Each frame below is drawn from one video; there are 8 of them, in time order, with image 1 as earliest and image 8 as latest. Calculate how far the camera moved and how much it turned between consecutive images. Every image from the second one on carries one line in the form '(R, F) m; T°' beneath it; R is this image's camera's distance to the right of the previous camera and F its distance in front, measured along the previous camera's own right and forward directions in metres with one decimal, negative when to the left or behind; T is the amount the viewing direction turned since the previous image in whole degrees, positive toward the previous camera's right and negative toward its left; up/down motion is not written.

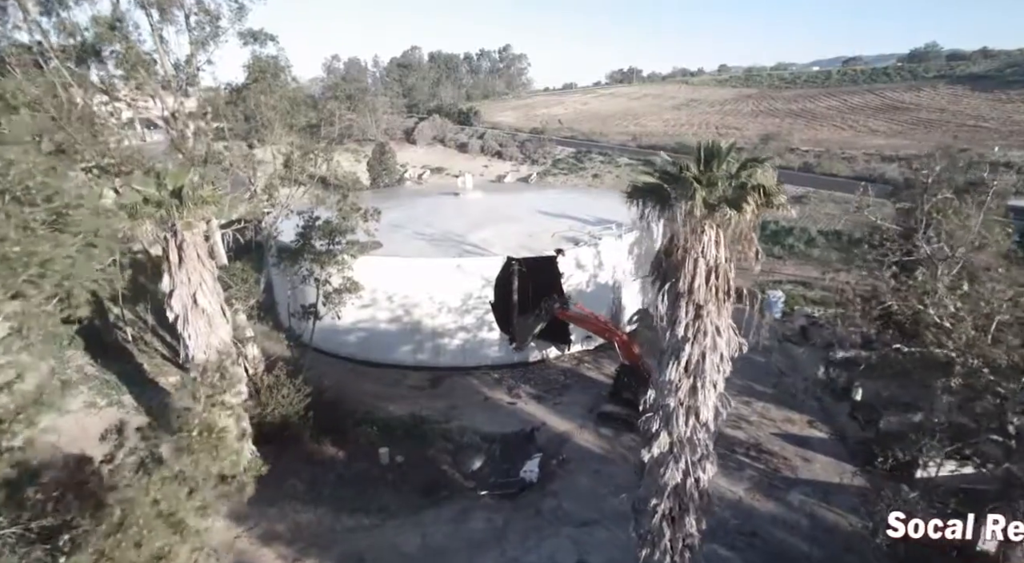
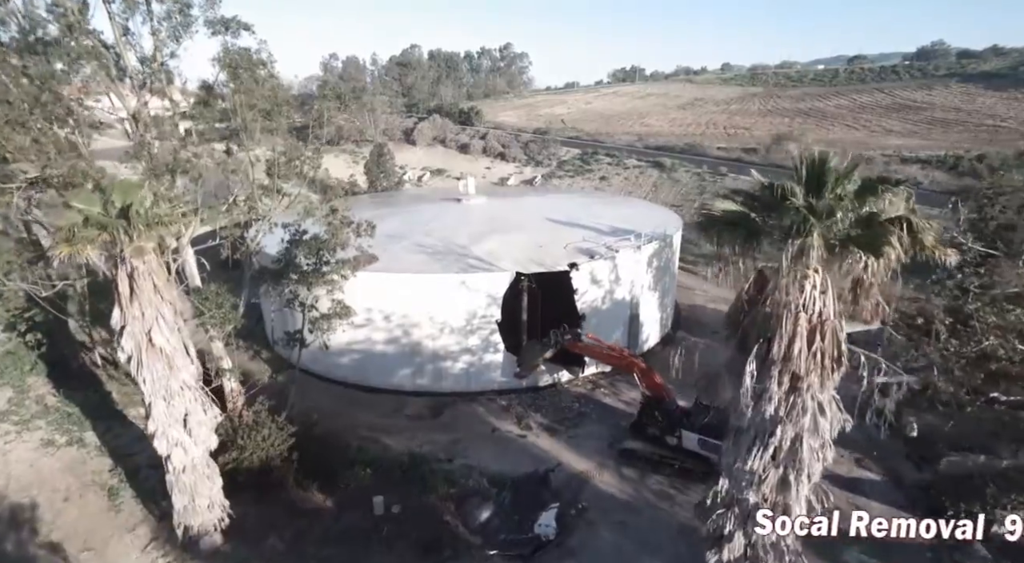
(-0.3, +1.7) m; 0°
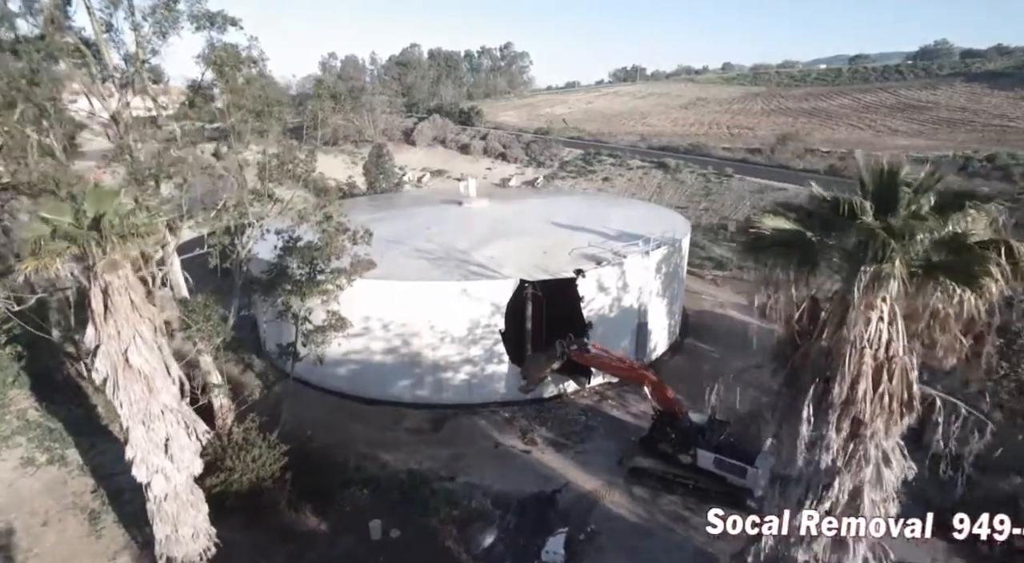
(-0.1, +0.7) m; 0°
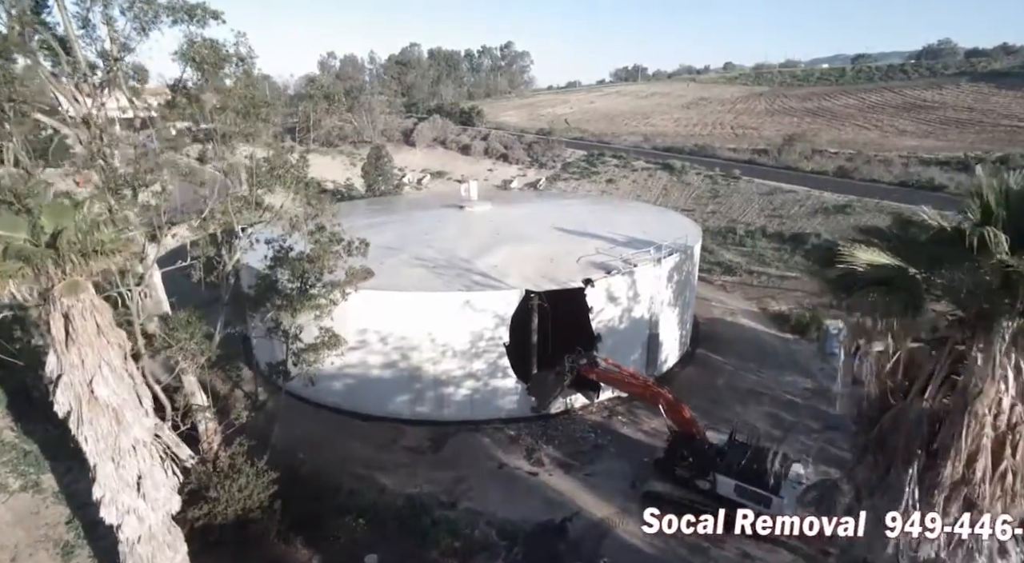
(-0.1, +0.9) m; 0°
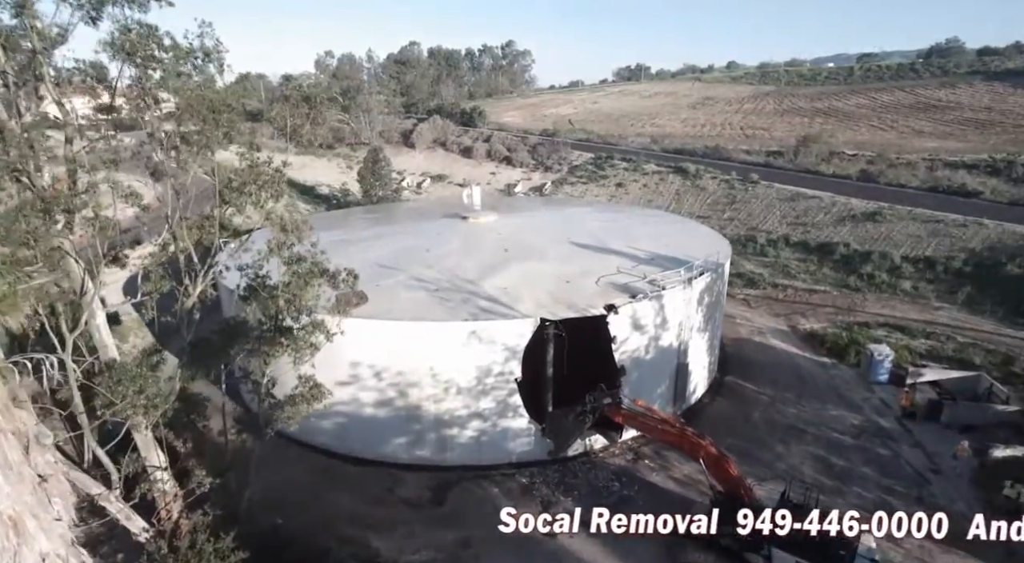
(-0.3, +1.9) m; 0°
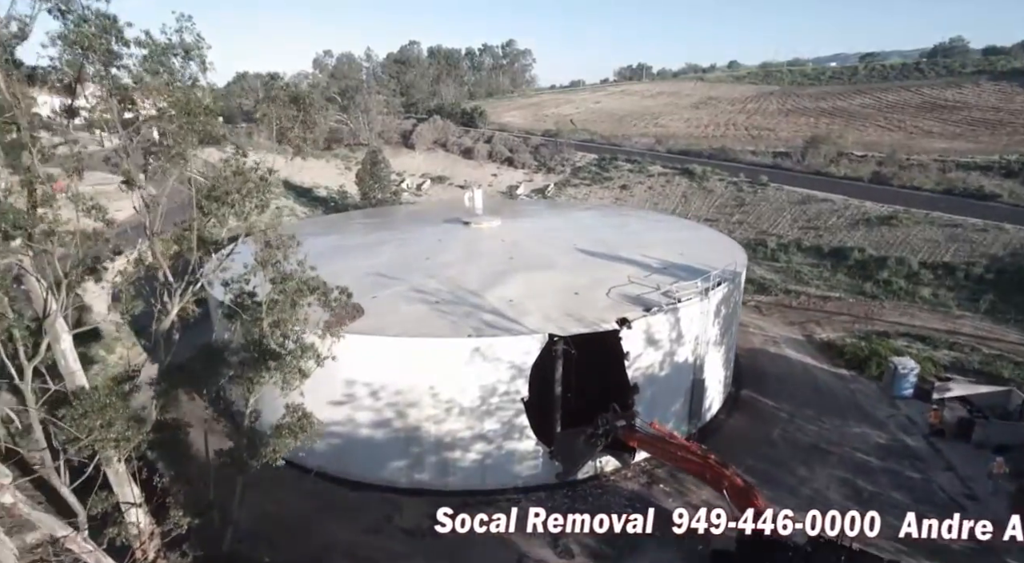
(-0.1, +0.9) m; 0°
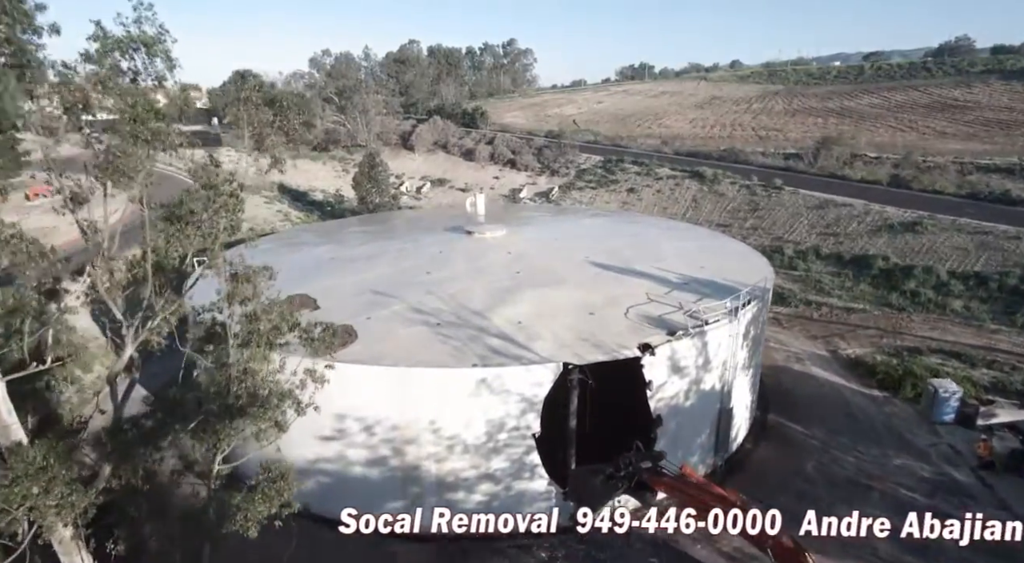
(-0.2, +1.3) m; 0°
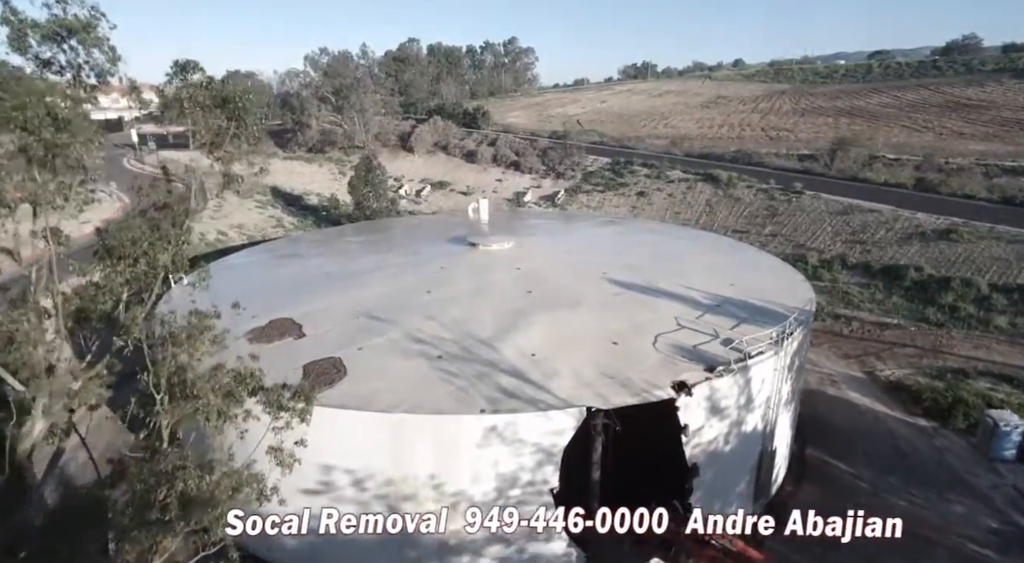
(-0.2, +1.6) m; 0°
